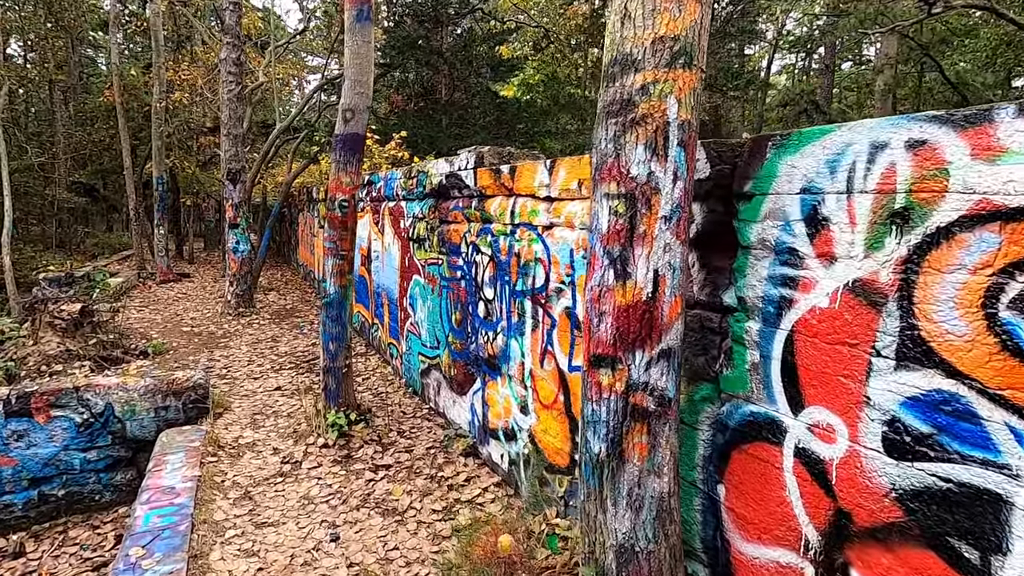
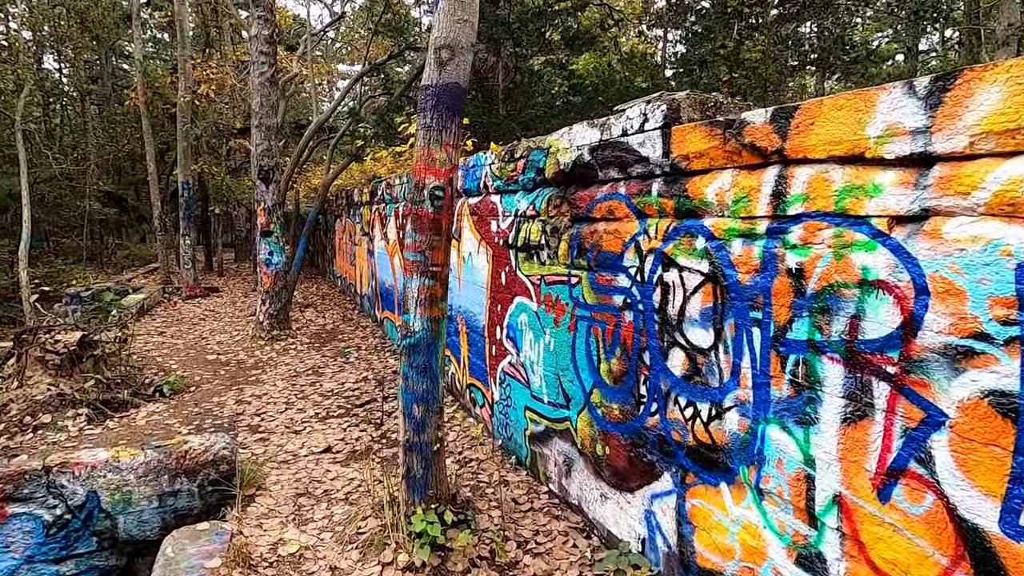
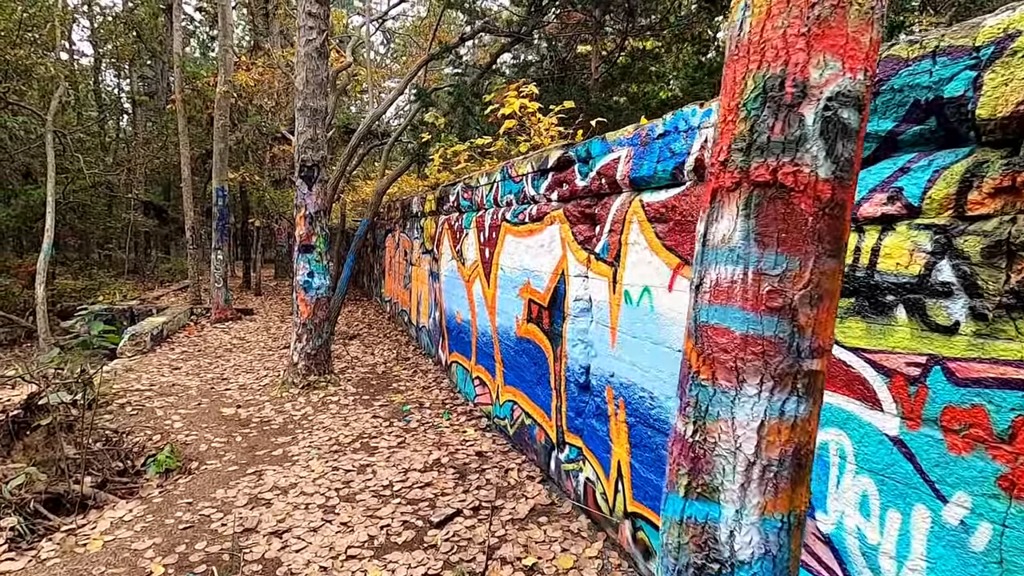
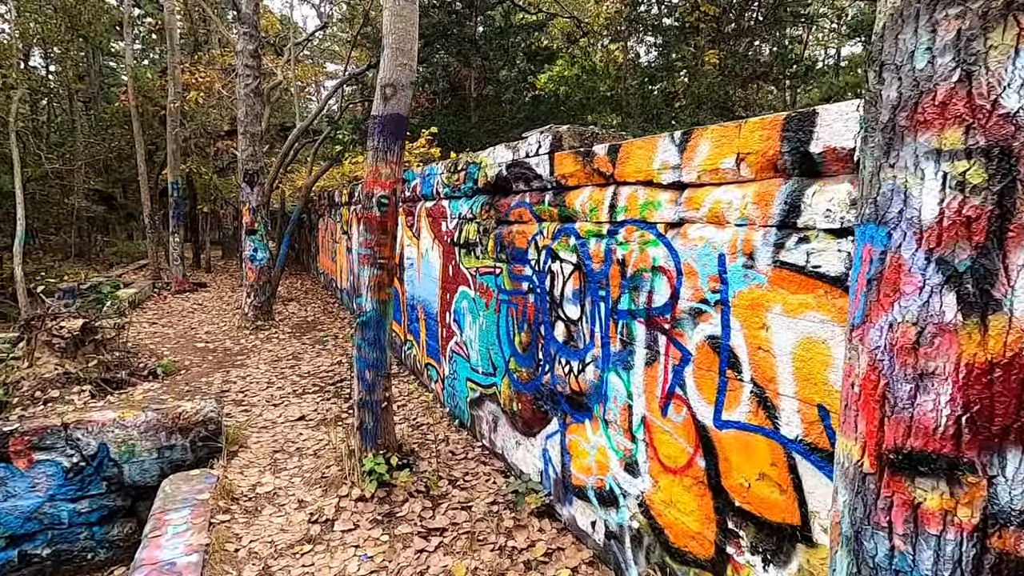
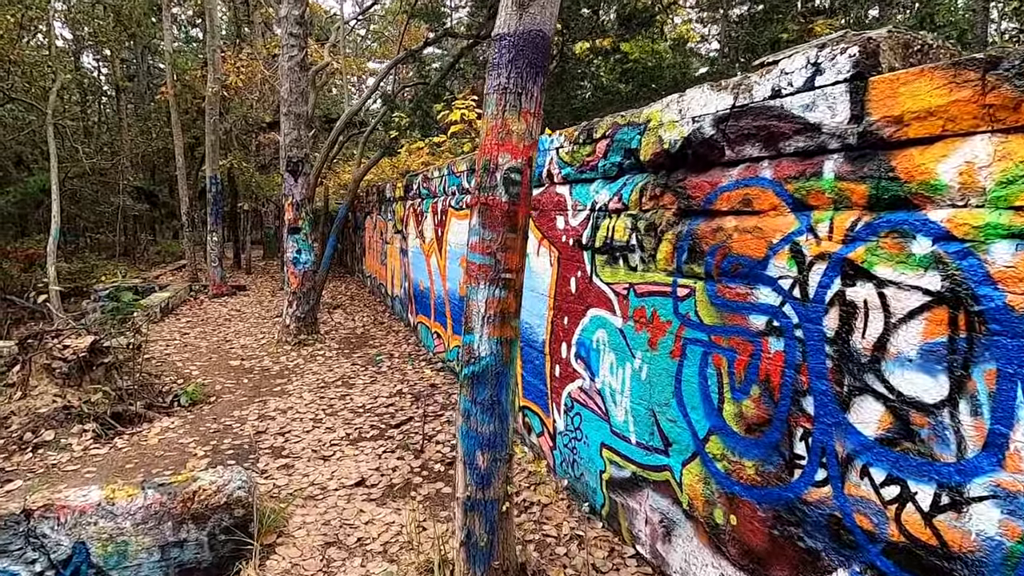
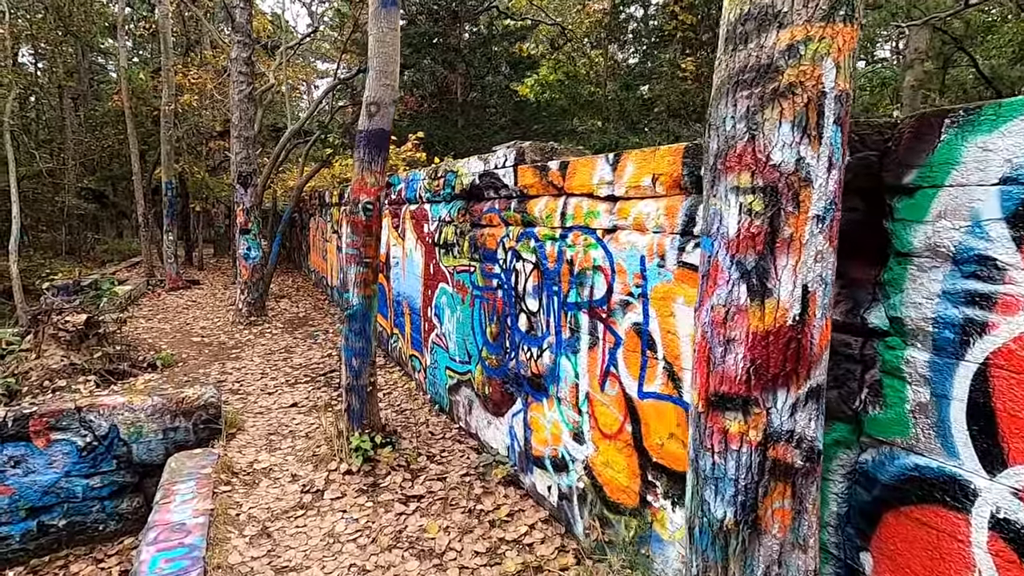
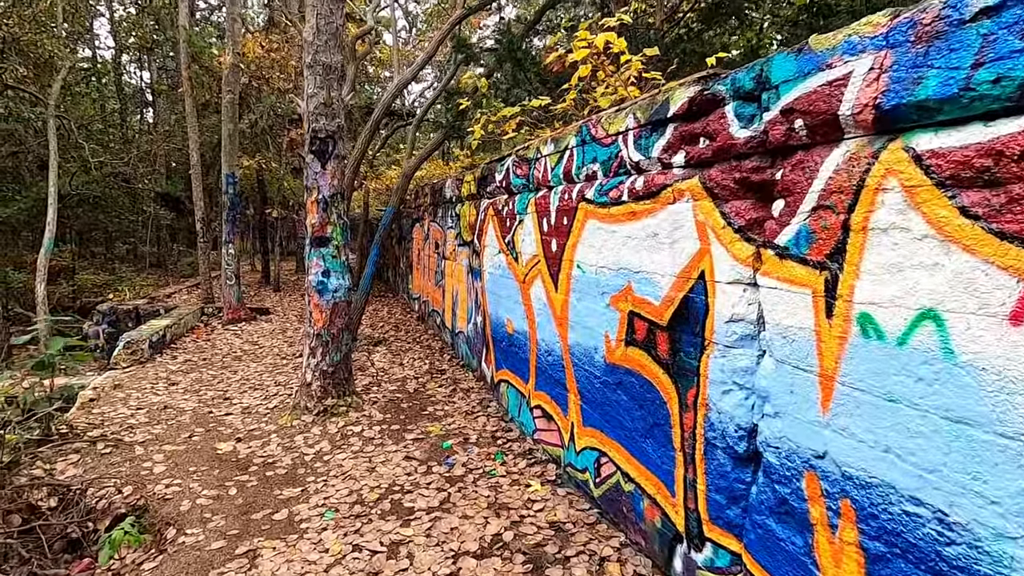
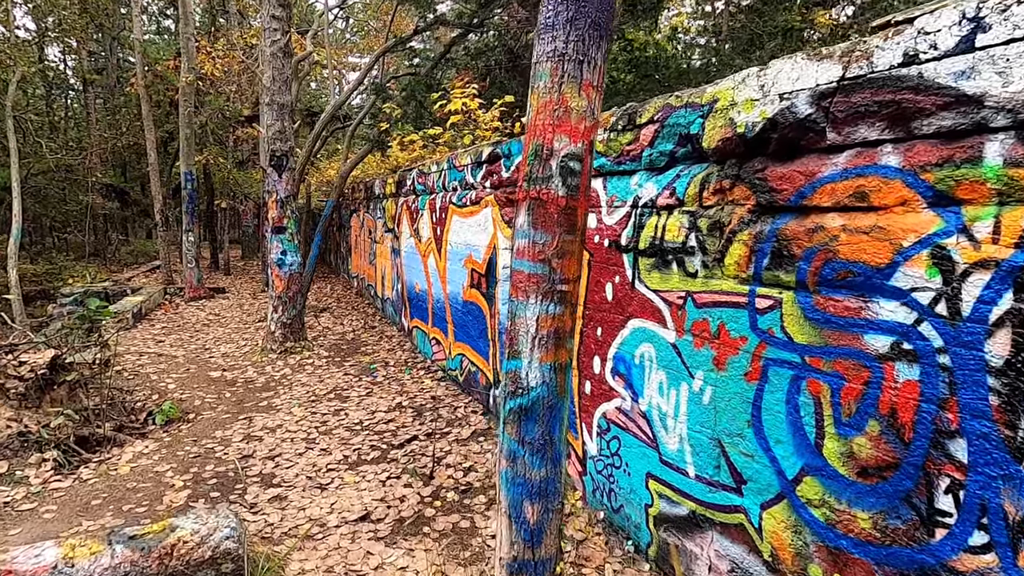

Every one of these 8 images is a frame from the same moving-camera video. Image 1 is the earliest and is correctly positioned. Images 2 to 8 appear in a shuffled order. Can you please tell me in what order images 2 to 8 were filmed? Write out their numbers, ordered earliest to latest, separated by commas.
6, 4, 2, 5, 8, 3, 7
